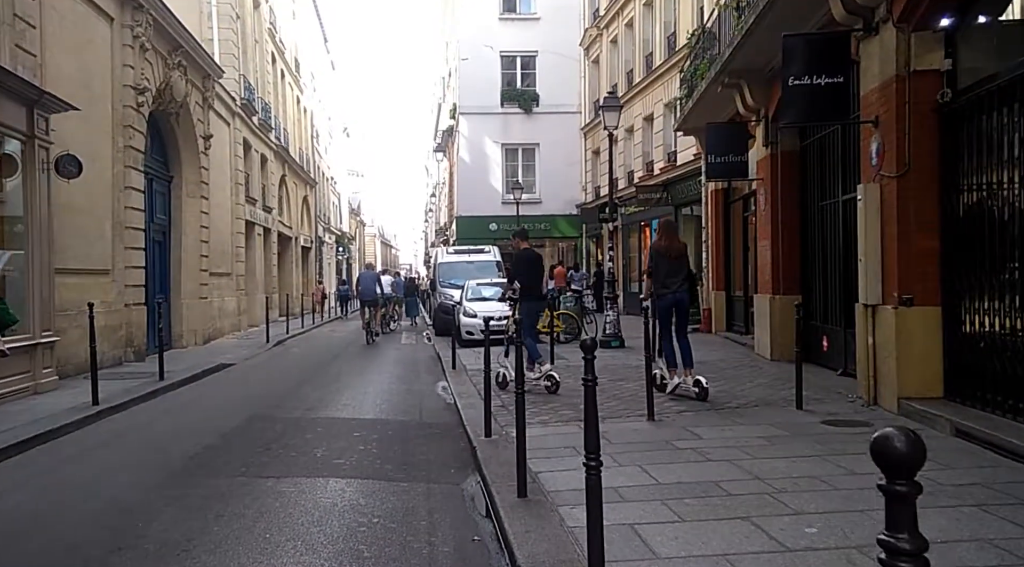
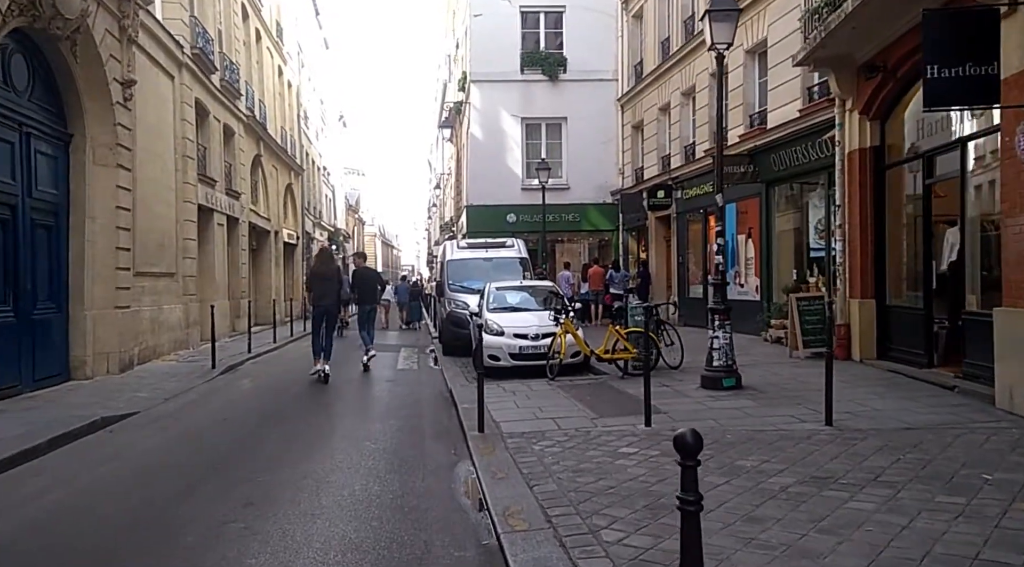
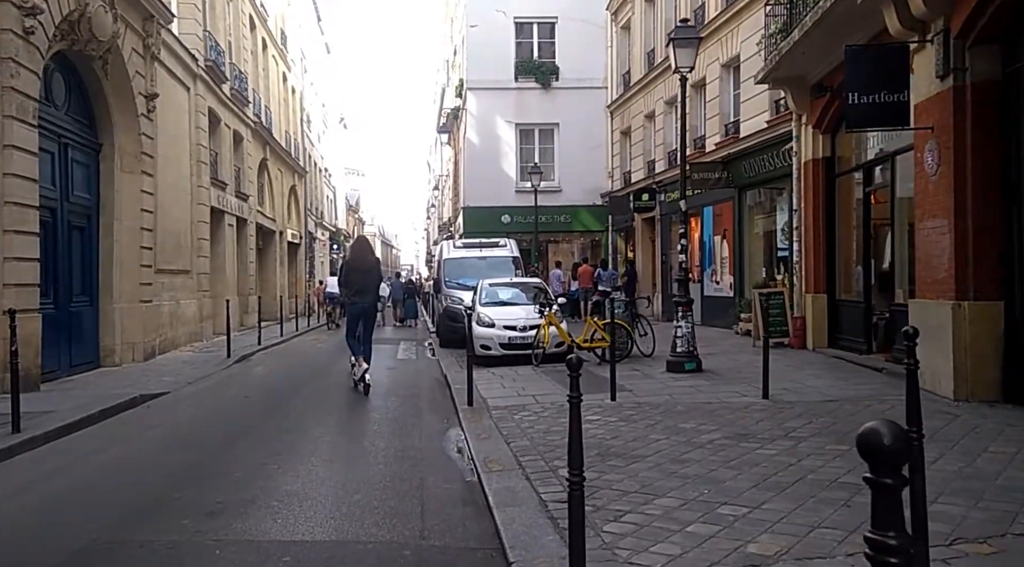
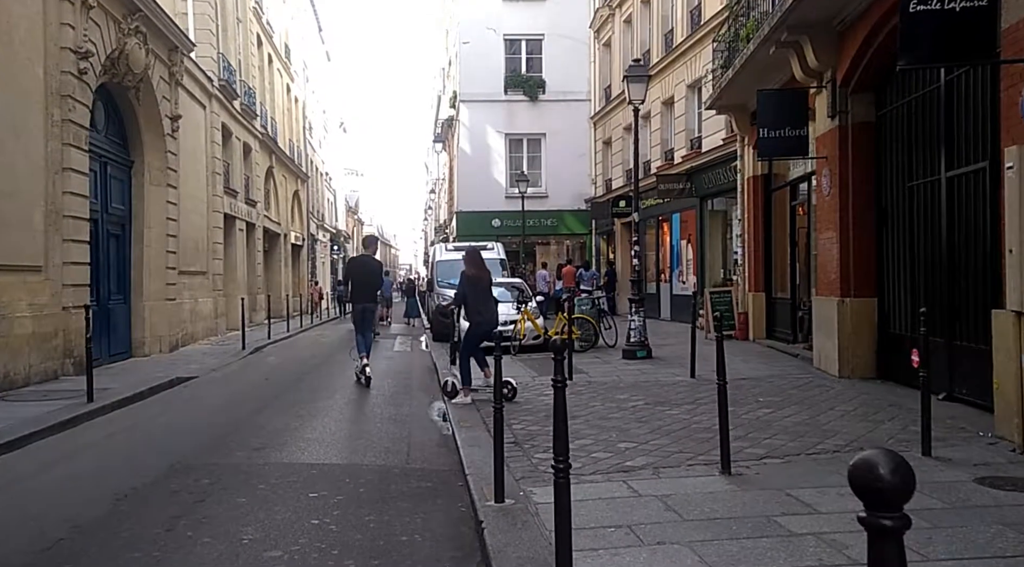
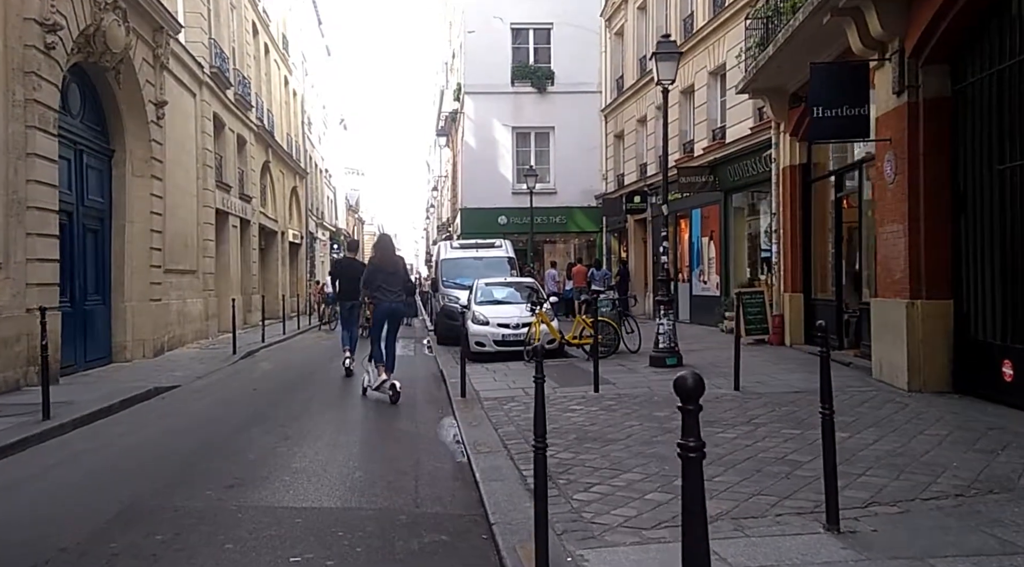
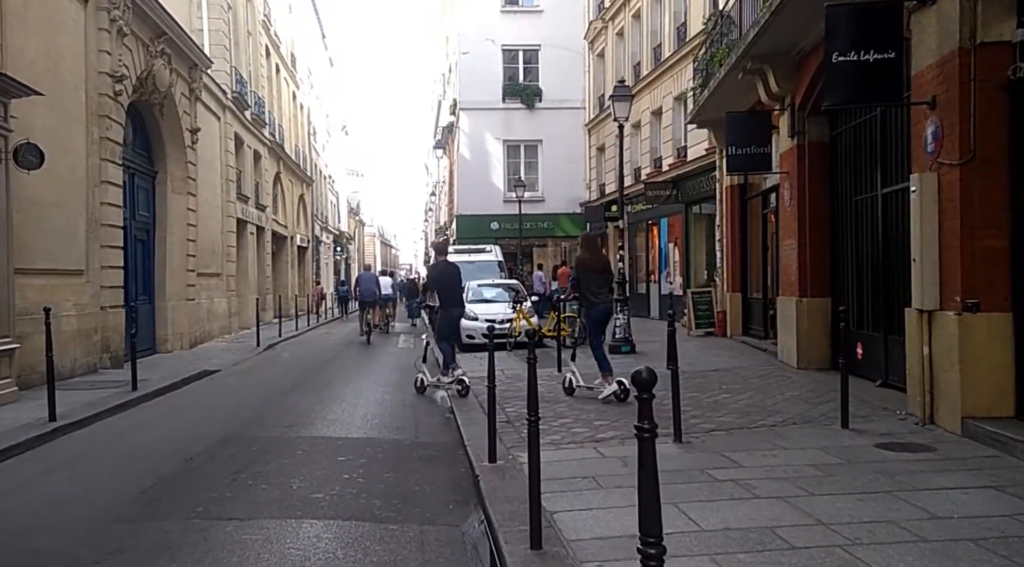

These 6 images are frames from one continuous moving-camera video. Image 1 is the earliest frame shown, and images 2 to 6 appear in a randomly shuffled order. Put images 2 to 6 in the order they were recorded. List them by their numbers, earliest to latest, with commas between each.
6, 4, 5, 3, 2
